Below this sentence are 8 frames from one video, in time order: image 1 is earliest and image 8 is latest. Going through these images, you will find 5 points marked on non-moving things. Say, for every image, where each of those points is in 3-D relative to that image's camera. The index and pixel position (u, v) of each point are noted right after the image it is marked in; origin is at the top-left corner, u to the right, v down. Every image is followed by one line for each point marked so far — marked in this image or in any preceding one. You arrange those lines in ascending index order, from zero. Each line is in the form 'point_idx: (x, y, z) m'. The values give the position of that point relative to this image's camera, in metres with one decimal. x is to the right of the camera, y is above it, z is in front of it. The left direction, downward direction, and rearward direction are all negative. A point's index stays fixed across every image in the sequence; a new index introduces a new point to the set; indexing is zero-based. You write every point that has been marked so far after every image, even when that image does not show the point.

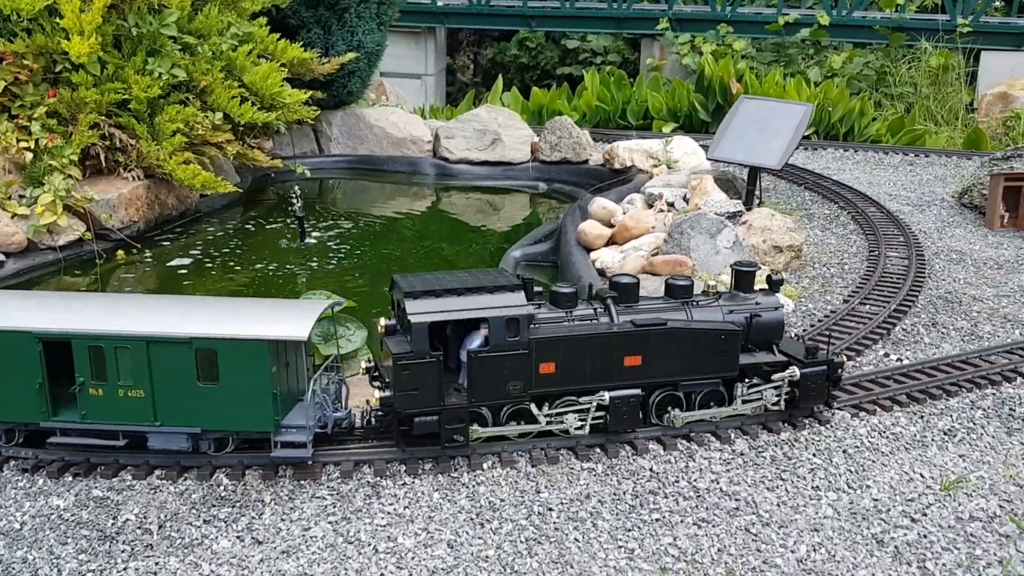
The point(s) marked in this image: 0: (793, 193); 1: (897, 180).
0: (+5.2, +1.7, +16.3) m
1: (+7.5, +2.0, +17.6) m
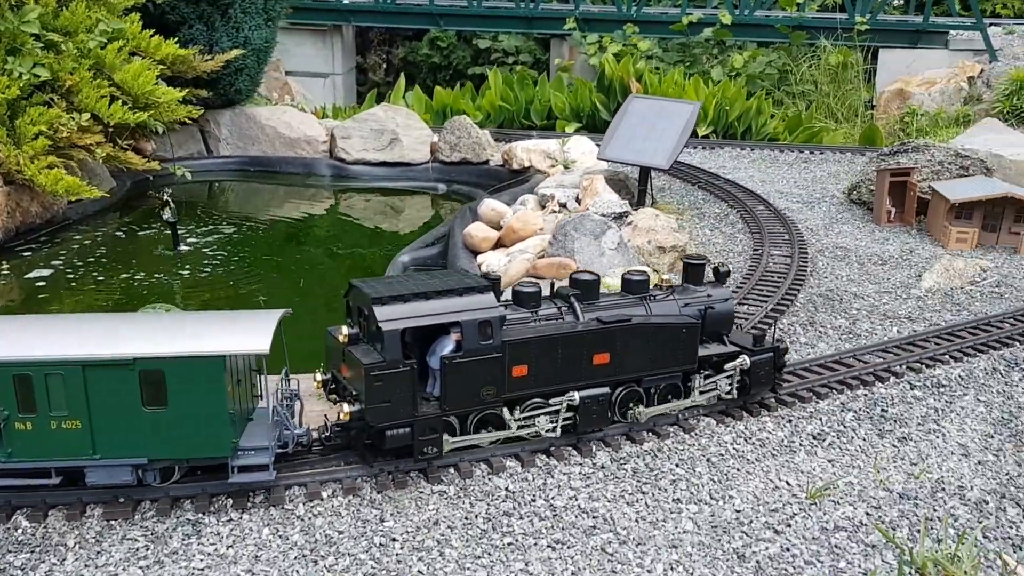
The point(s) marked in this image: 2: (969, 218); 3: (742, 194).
0: (+3.2, +1.7, +16.2) m
1: (+5.5, +2.0, +17.7) m
2: (+6.7, +1.1, +13.3) m
3: (+4.0, +1.6, +15.7) m
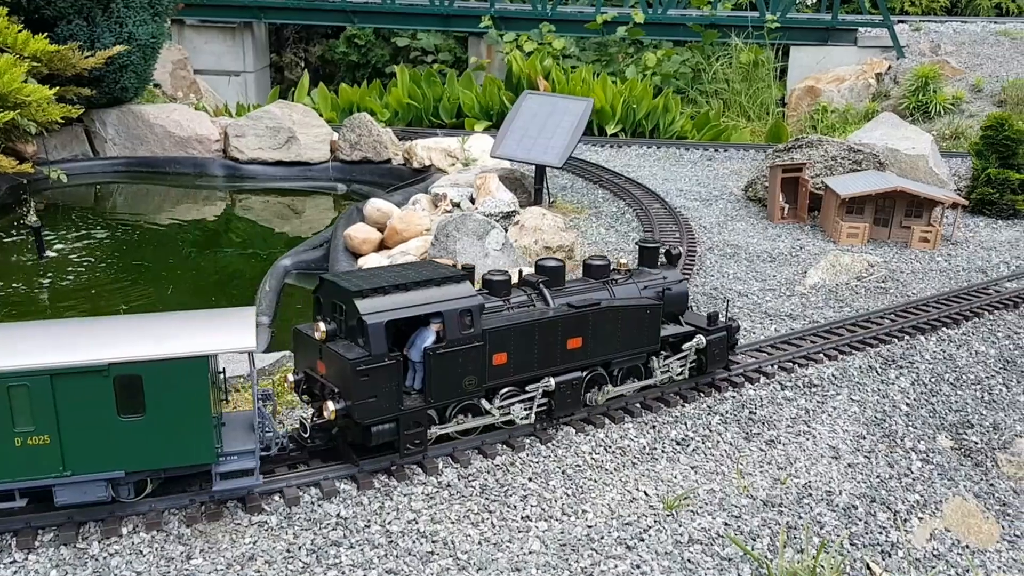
0: (+1.4, +1.8, +15.9) m
1: (+3.5, +2.1, +17.5) m
2: (+5.1, +1.2, +13.3) m
3: (+2.2, +1.6, +15.5) m
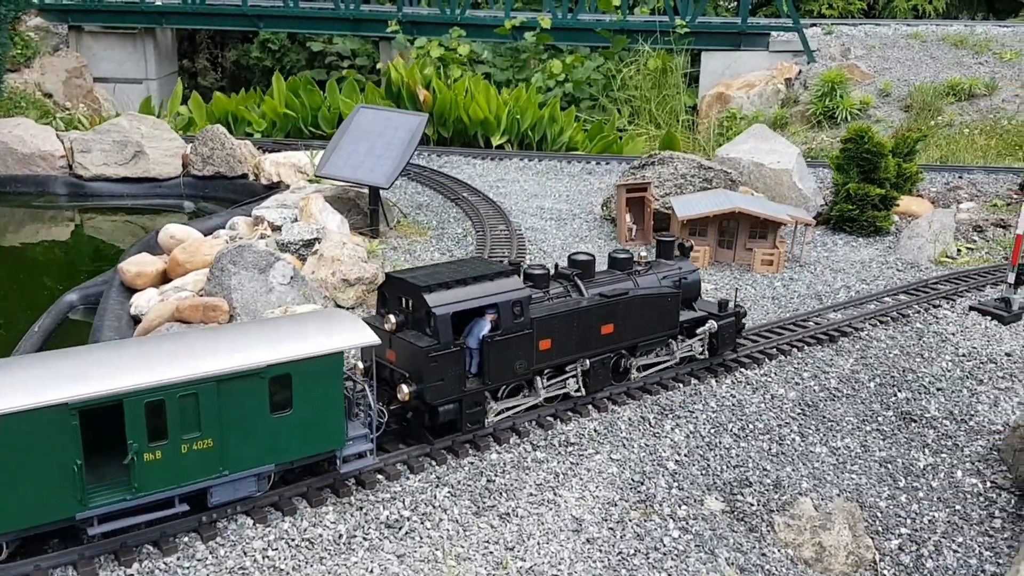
0: (-1.1, +1.3, +14.9) m
1: (+0.9, +1.7, +16.7) m
2: (+2.6, +0.8, +12.5) m
3: (-0.4, +1.2, +14.6) m
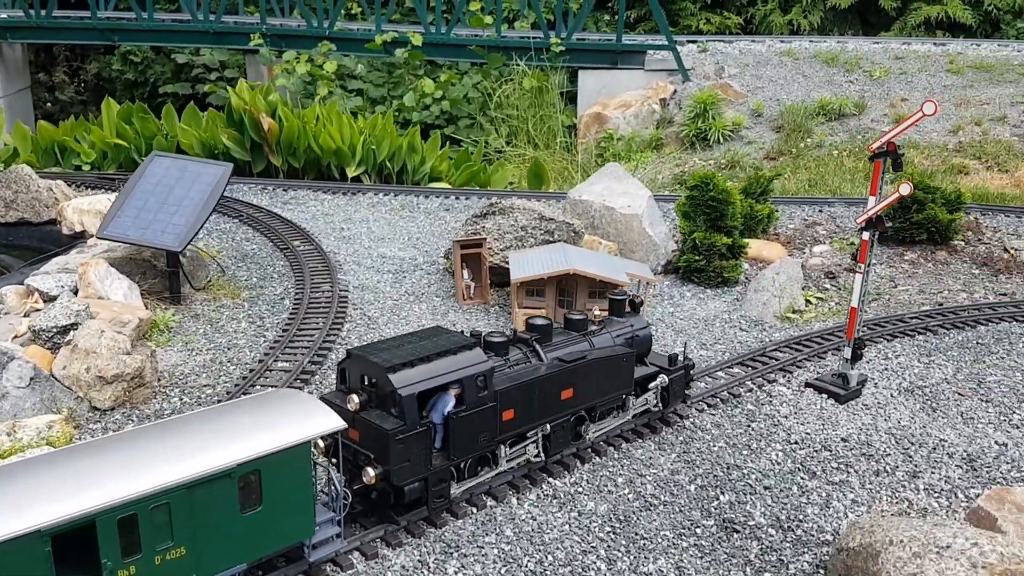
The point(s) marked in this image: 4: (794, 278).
0: (-3.7, +0.4, +13.5) m
1: (-1.8, +0.8, +15.4) m
2: (+0.3, -0.1, +11.5) m
3: (-2.9, +0.3, +13.2) m
4: (+3.7, +0.1, +12.0) m
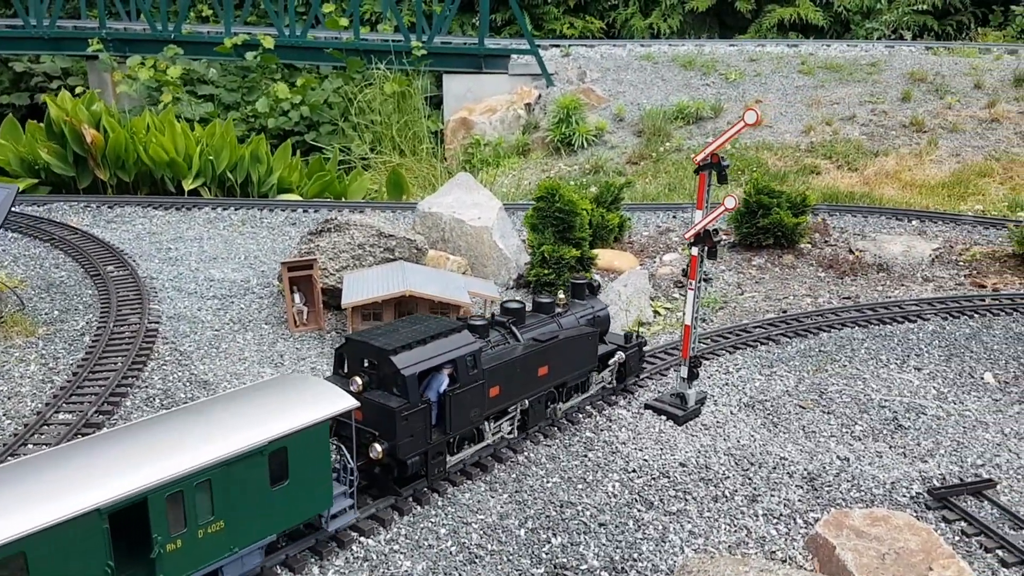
0: (-5.9, 0.0, +12.2) m
1: (-4.3, +0.4, +14.3) m
2: (-1.6, -0.3, +10.6) m
3: (-5.0, -0.1, +12.0) m
4: (+1.7, 0.0, +11.6) m
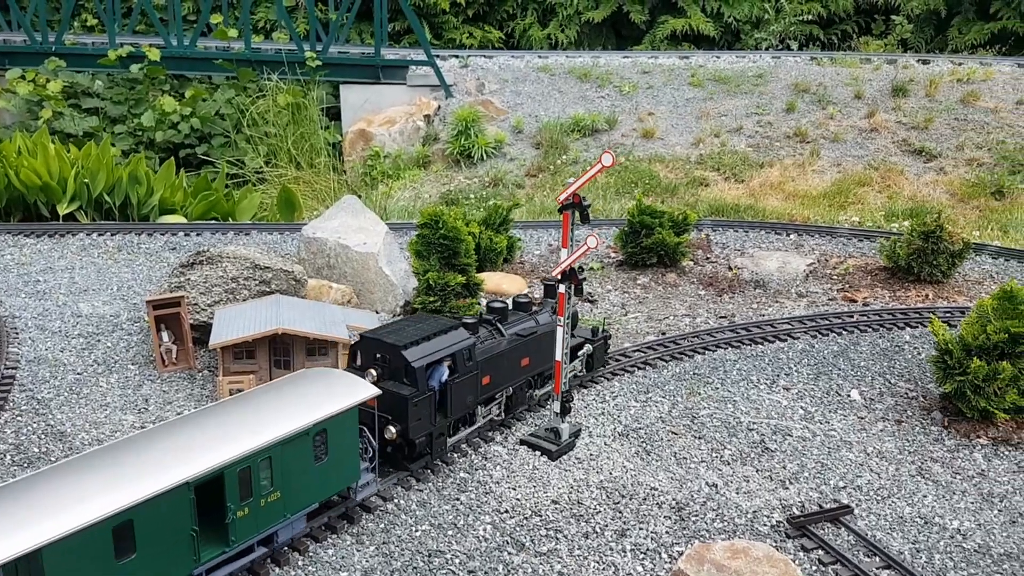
0: (-7.4, -0.6, +11.5) m
1: (-6.0, -0.1, +13.8) m
2: (-3.0, -0.7, +10.3) m
3: (-6.5, -0.6, +11.4) m
4: (+0.2, -0.3, +11.6) m
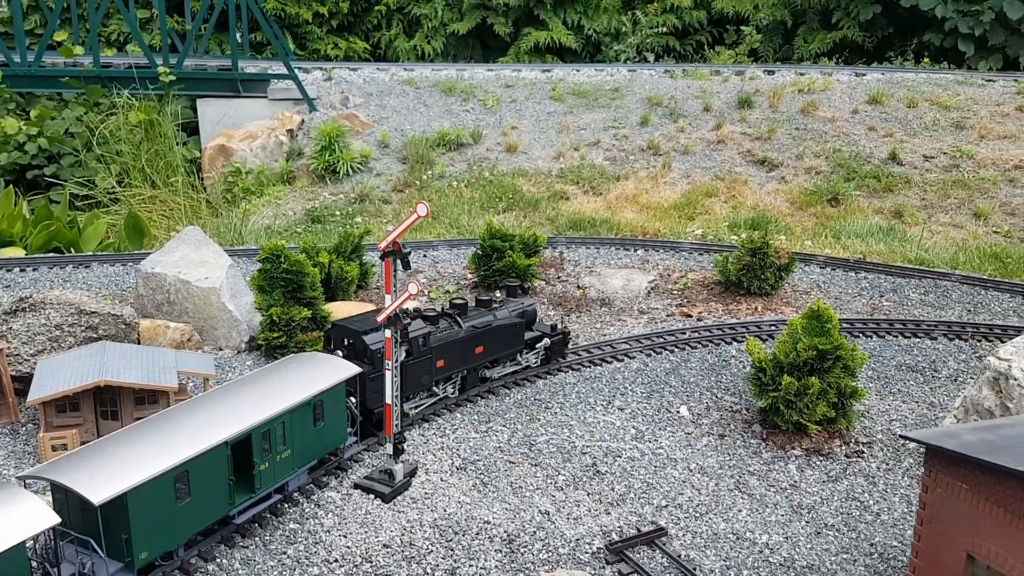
0: (-9.3, -1.3, +10.7) m
1: (-8.2, -0.7, +13.1) m
2: (-4.8, -1.3, +10.0) m
3: (-8.4, -1.3, +10.7) m
4: (-1.8, -0.7, +11.7) m
